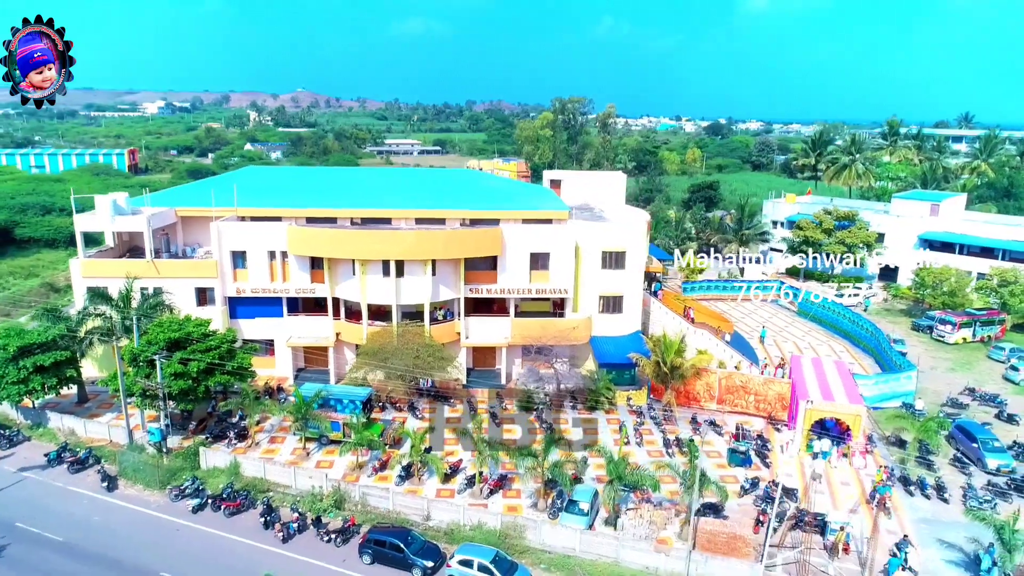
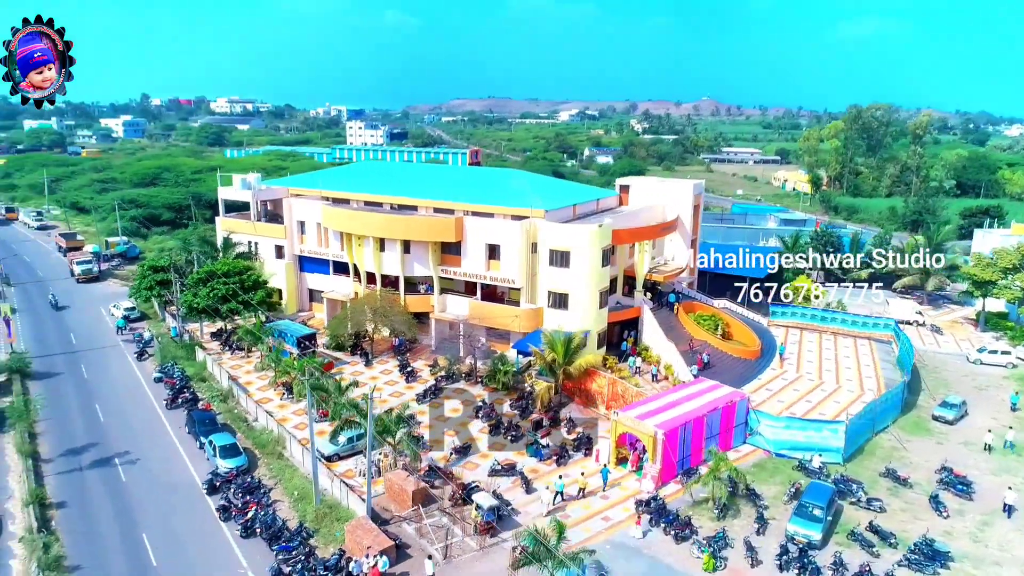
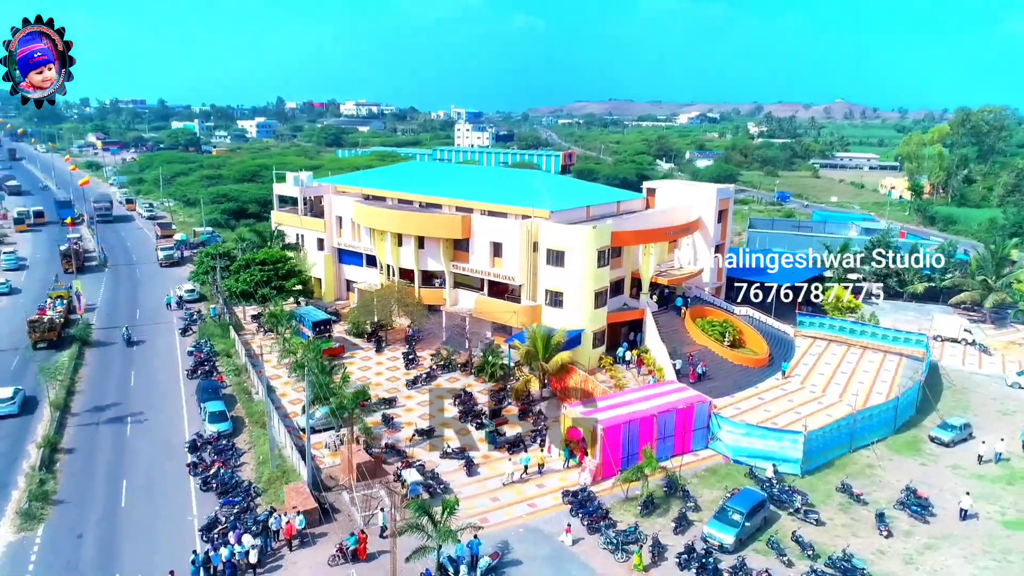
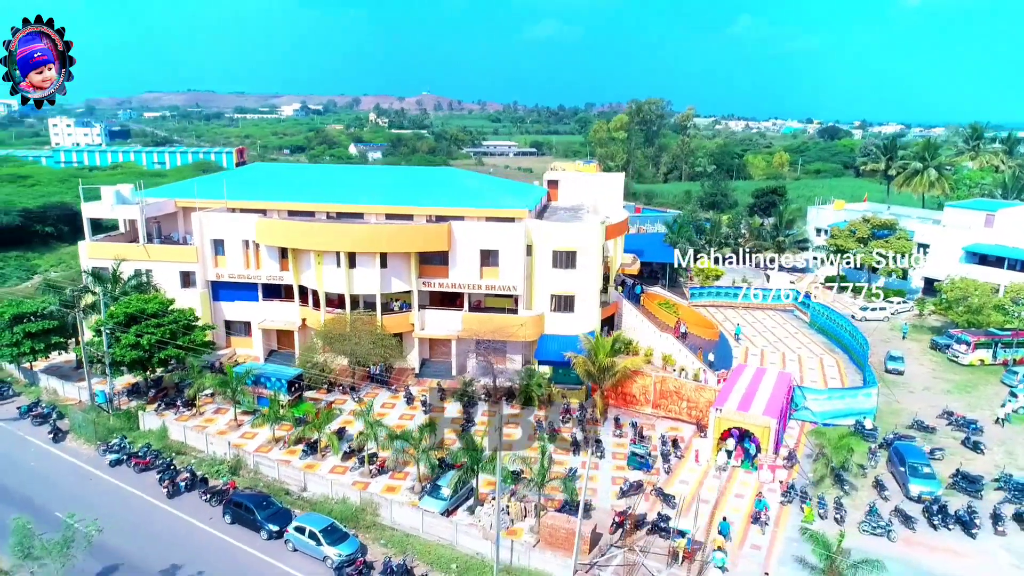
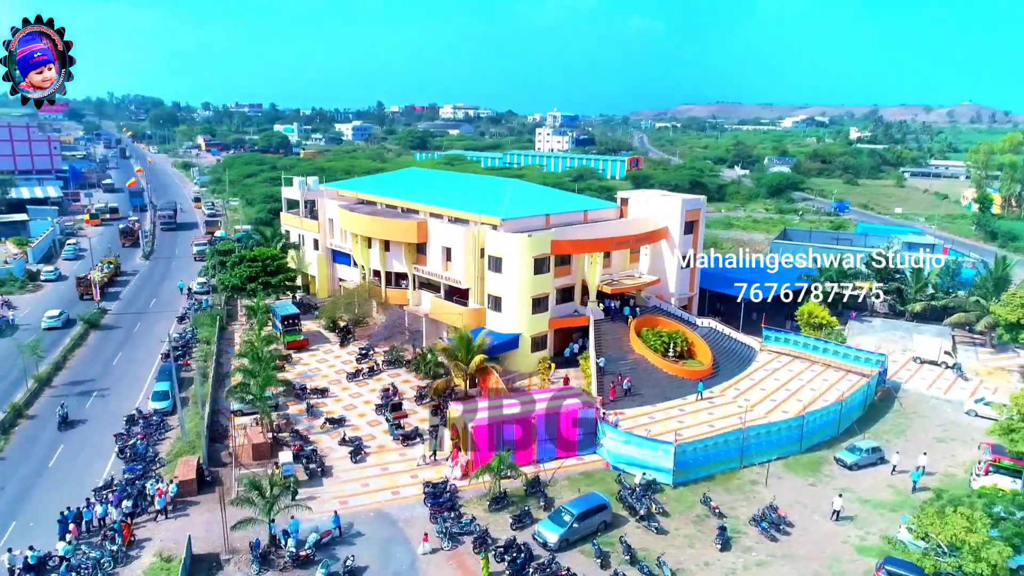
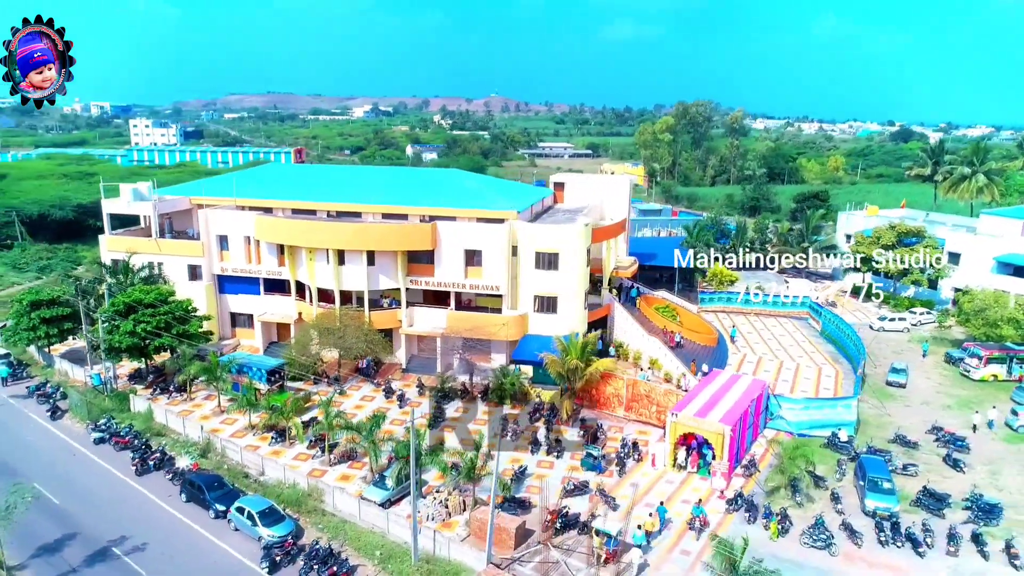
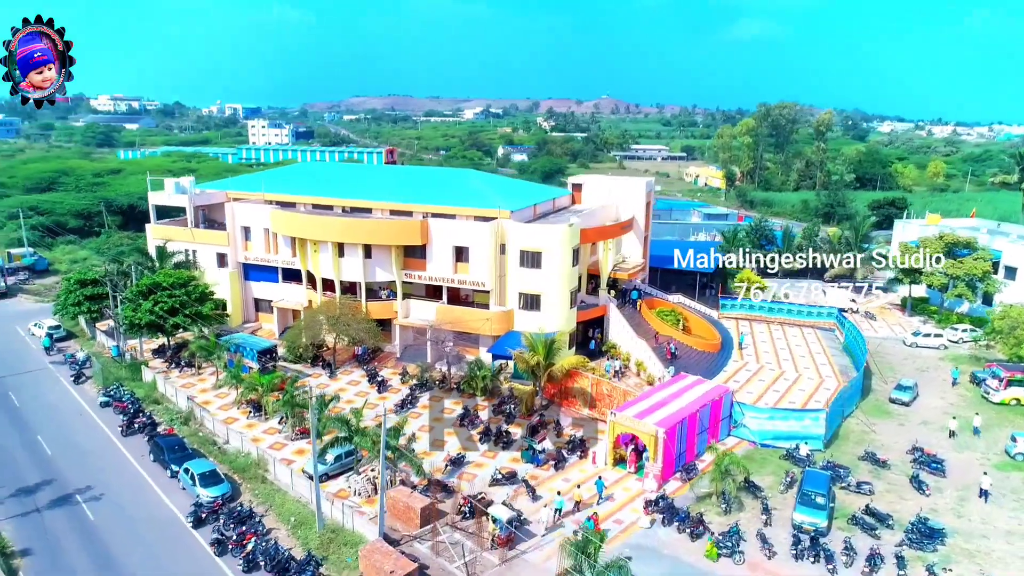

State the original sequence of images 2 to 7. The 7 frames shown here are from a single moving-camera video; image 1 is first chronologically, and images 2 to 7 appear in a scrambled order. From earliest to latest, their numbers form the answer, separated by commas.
4, 6, 7, 2, 3, 5
